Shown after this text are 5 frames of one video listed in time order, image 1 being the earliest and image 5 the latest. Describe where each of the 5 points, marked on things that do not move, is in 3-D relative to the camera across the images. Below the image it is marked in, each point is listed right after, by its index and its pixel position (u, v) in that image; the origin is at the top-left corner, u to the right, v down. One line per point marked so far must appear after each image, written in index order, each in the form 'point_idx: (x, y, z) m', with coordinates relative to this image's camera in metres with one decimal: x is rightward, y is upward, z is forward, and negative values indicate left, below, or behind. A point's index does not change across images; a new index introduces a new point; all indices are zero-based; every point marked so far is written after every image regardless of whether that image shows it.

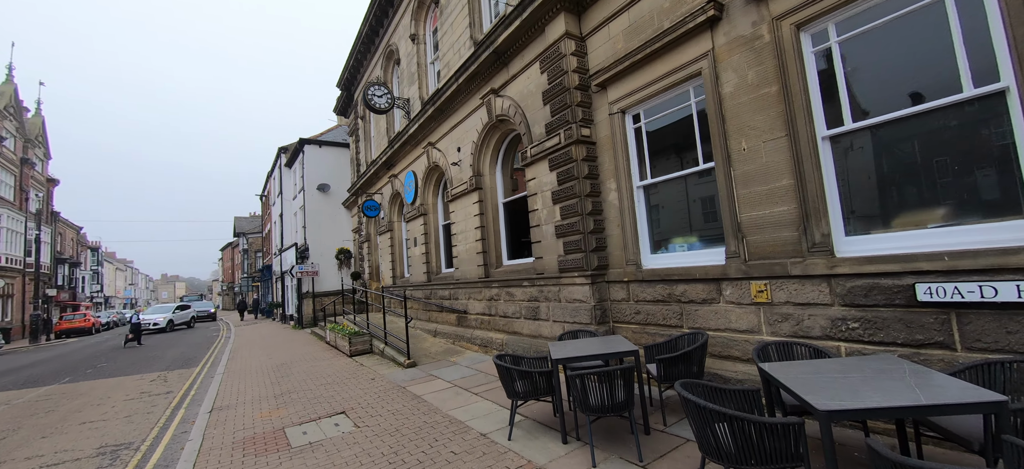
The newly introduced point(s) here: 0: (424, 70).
0: (-2.5, +4.7, +11.4) m
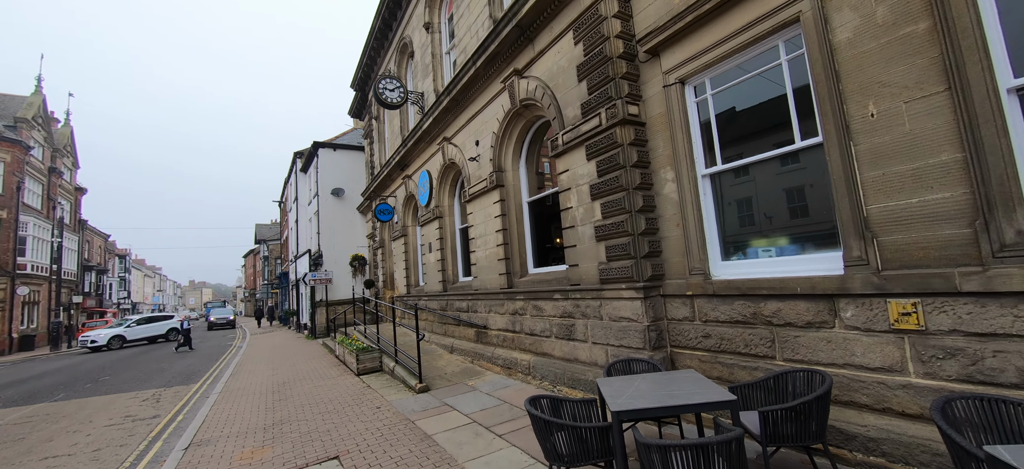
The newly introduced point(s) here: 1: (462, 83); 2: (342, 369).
0: (-1.9, +4.6, +10.5) m
1: (-1.0, +3.1, +8.3) m
2: (-3.9, -3.1, +9.3) m
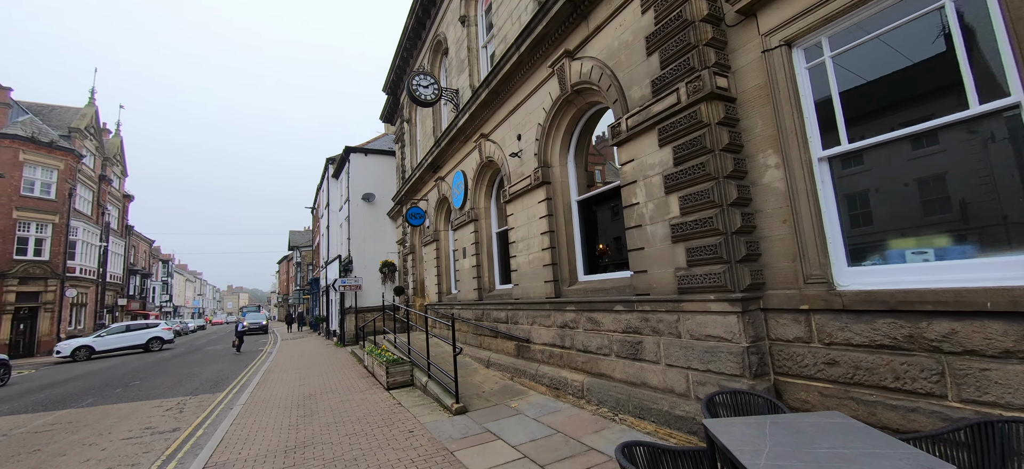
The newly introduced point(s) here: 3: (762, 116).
0: (-0.9, +4.5, +9.9) m
1: (-0.2, +3.1, +7.6) m
2: (-3.1, -3.2, +8.7) m
3: (+2.4, +1.2, +3.9) m
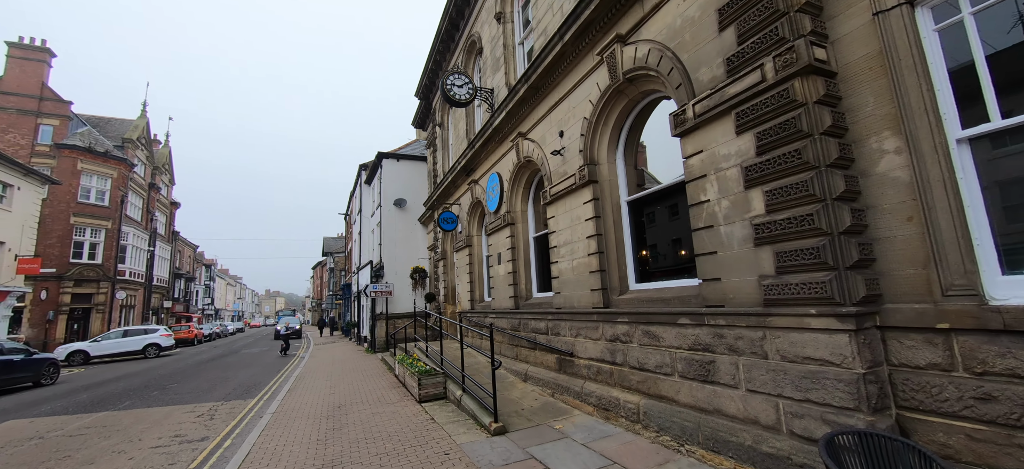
0: (0.0, +4.4, +9.5) m
1: (+0.6, +3.0, +7.2) m
2: (-2.3, -3.3, +8.3) m
3: (+2.9, +1.2, +3.2) m
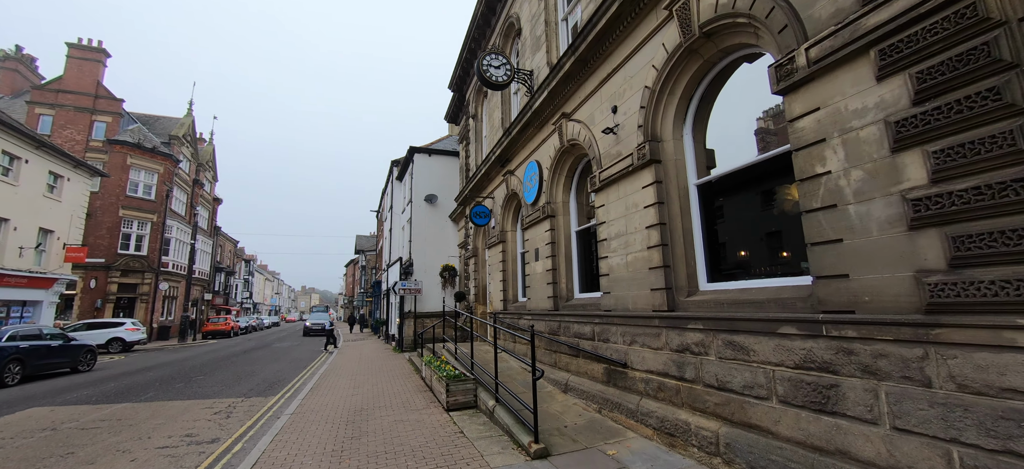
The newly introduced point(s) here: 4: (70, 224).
0: (+0.9, +4.5, +8.7) m
1: (+1.3, +3.2, +6.3) m
2: (-1.6, -3.1, +7.5) m
3: (+3.3, +1.3, +2.2) m
4: (-19.5, +0.5, +17.7) m
